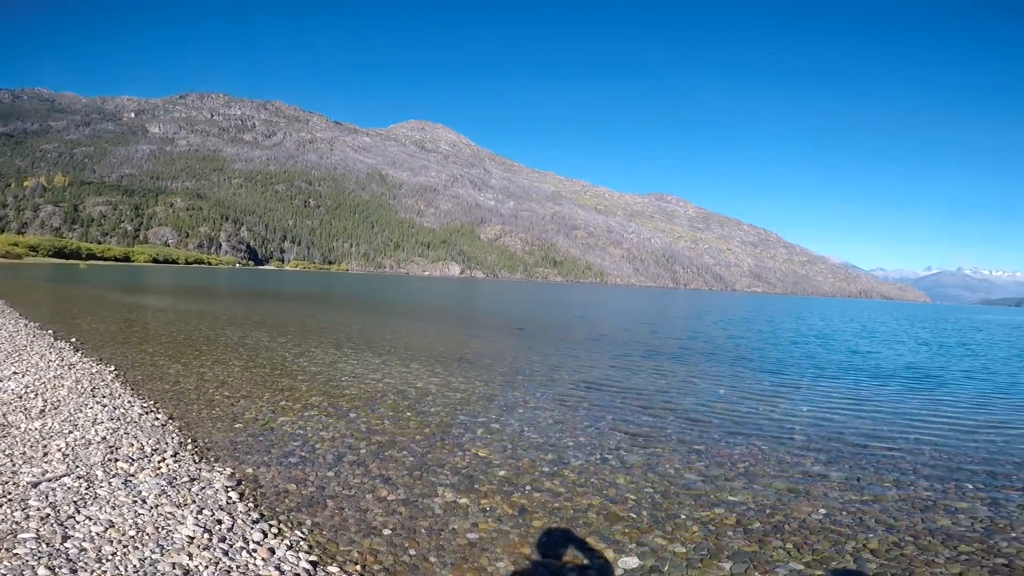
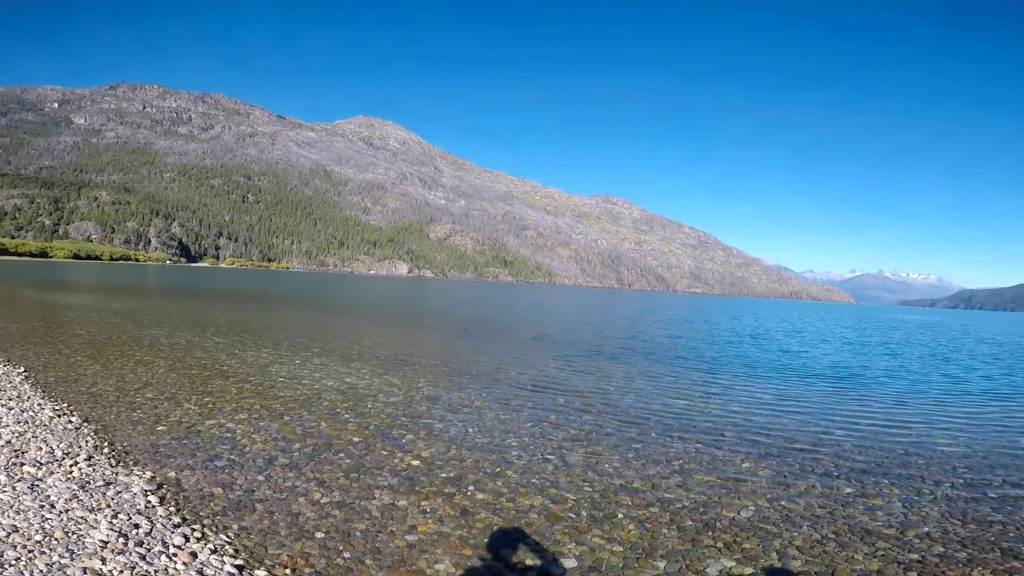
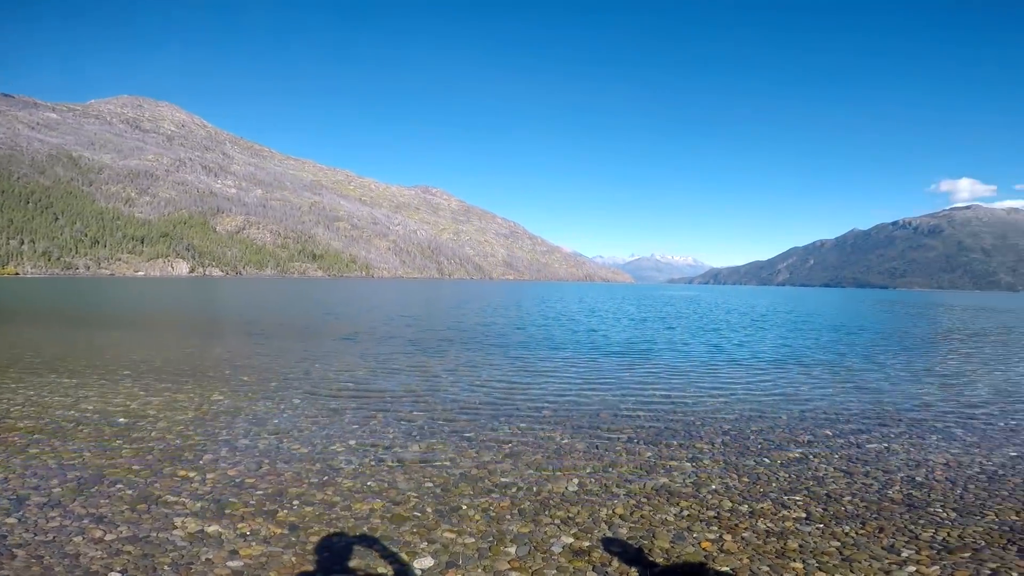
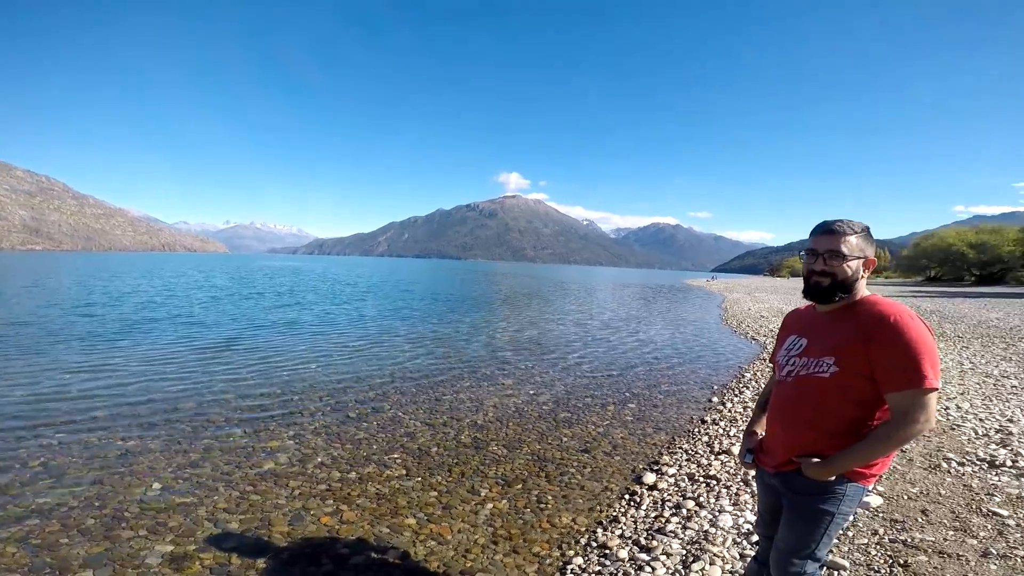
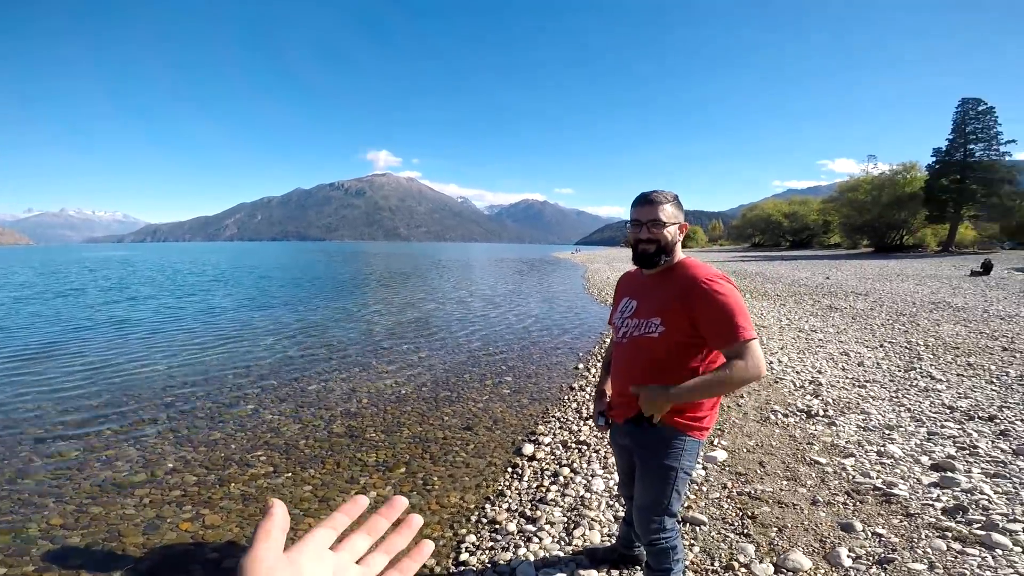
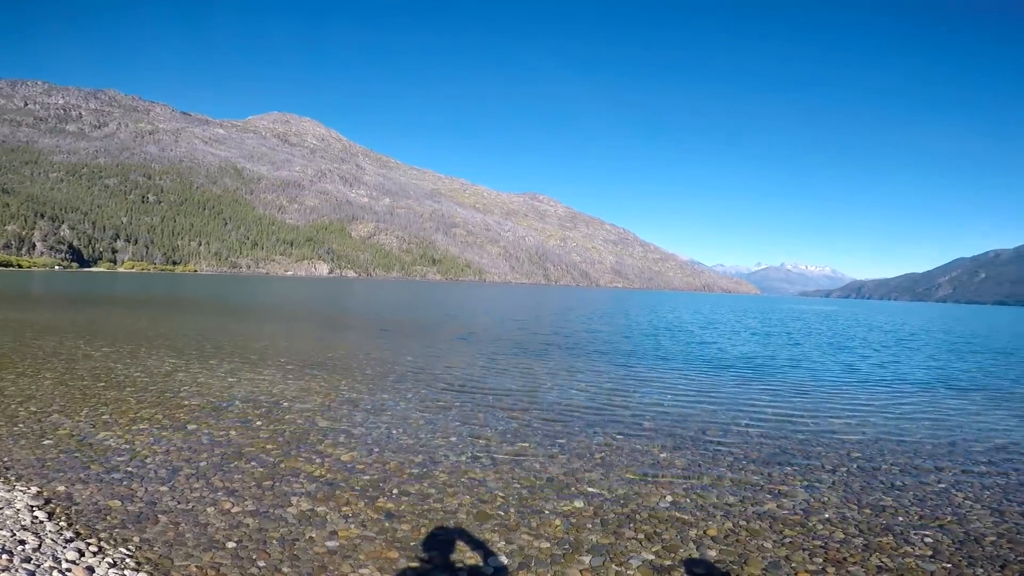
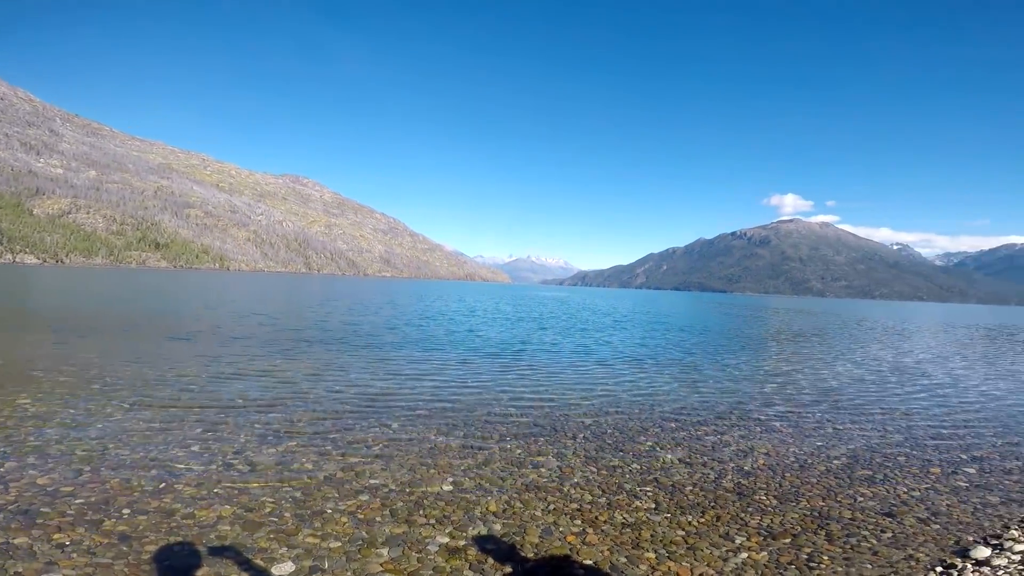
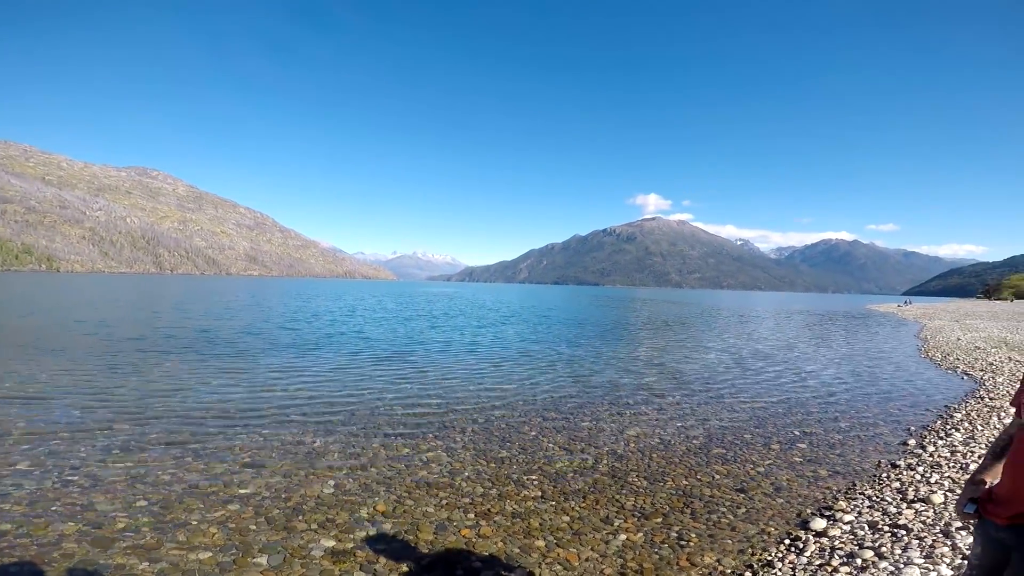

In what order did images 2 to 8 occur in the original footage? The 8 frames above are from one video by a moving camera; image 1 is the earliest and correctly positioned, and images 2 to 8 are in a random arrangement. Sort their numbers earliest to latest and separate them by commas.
2, 6, 3, 7, 8, 4, 5
